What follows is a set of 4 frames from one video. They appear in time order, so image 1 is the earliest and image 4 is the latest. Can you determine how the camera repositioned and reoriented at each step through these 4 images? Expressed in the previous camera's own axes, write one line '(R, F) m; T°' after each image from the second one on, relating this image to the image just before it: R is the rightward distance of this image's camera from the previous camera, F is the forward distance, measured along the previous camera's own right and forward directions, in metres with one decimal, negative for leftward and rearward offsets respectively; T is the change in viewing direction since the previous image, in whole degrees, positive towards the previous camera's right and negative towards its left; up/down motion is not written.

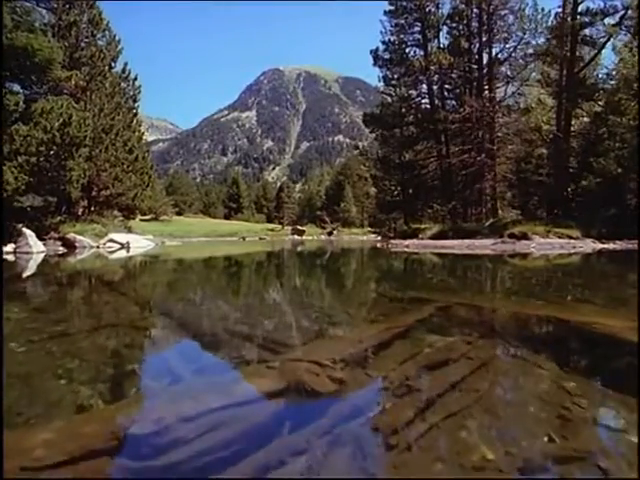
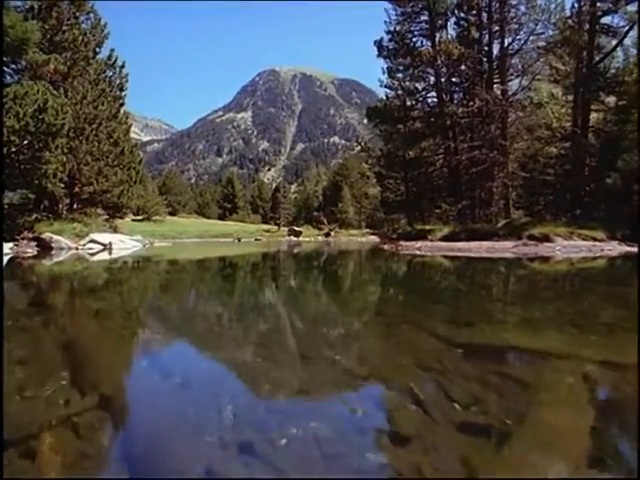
(-0.1, +1.1) m; 0°
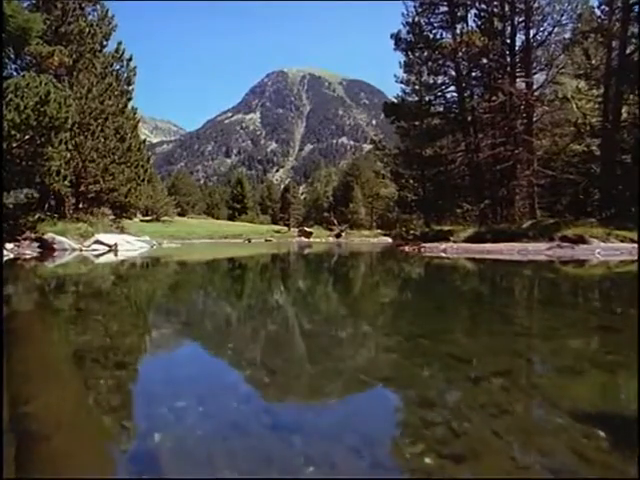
(-0.2, +0.7) m; -1°
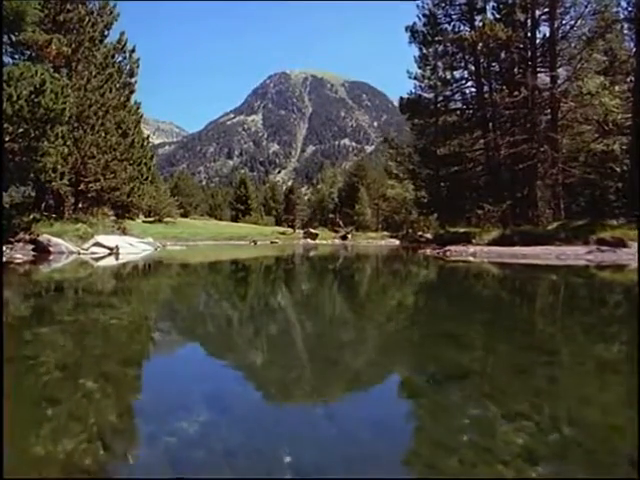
(-0.2, +0.8) m; 0°
